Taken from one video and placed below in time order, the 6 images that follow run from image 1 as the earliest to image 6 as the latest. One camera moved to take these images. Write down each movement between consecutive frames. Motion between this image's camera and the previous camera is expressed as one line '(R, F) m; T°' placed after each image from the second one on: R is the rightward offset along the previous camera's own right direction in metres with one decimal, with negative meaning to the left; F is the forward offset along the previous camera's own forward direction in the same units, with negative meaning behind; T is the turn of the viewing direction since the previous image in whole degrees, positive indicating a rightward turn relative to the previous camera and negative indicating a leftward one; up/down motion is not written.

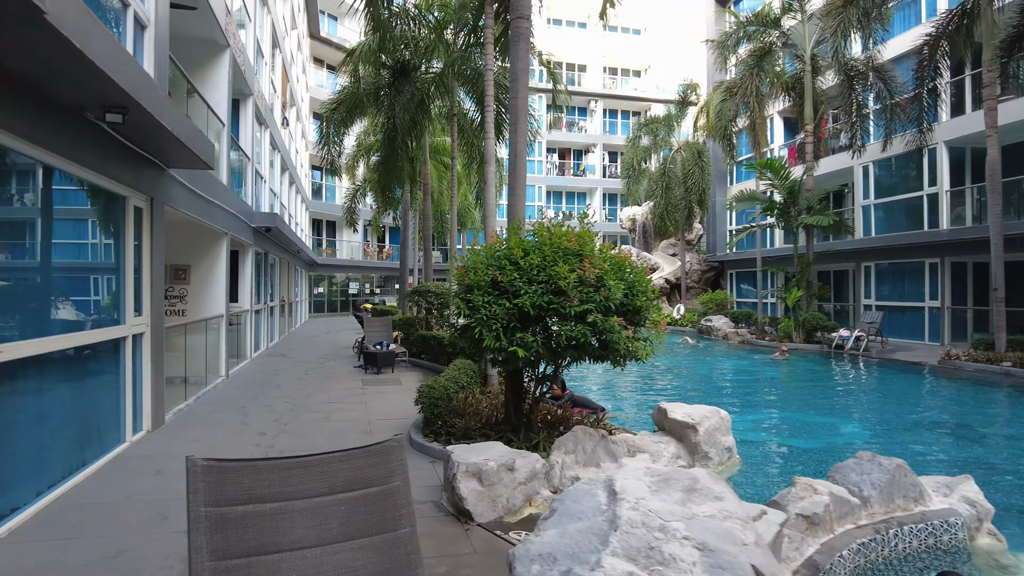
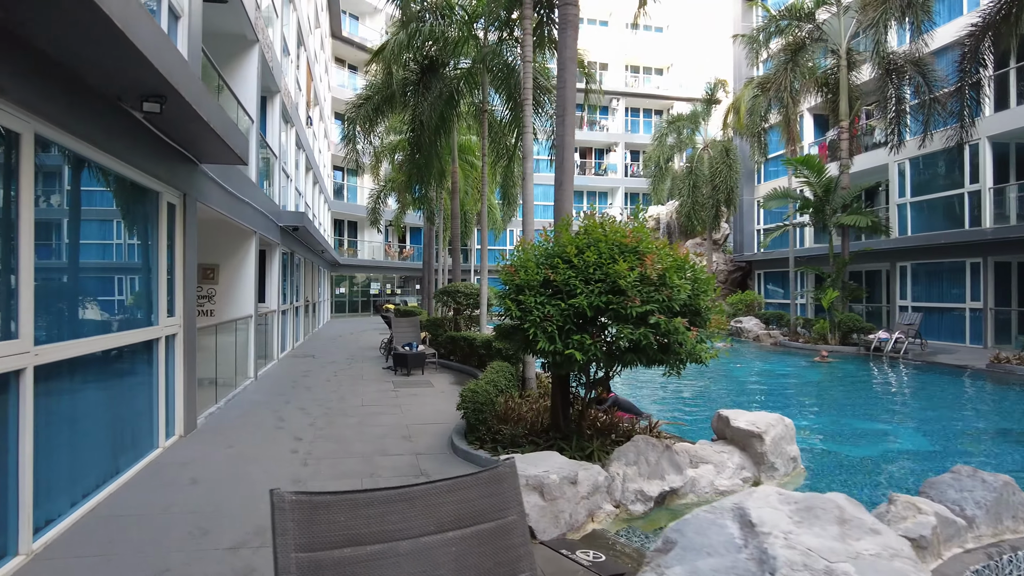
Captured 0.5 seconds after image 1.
(-0.3, +0.3) m; -1°
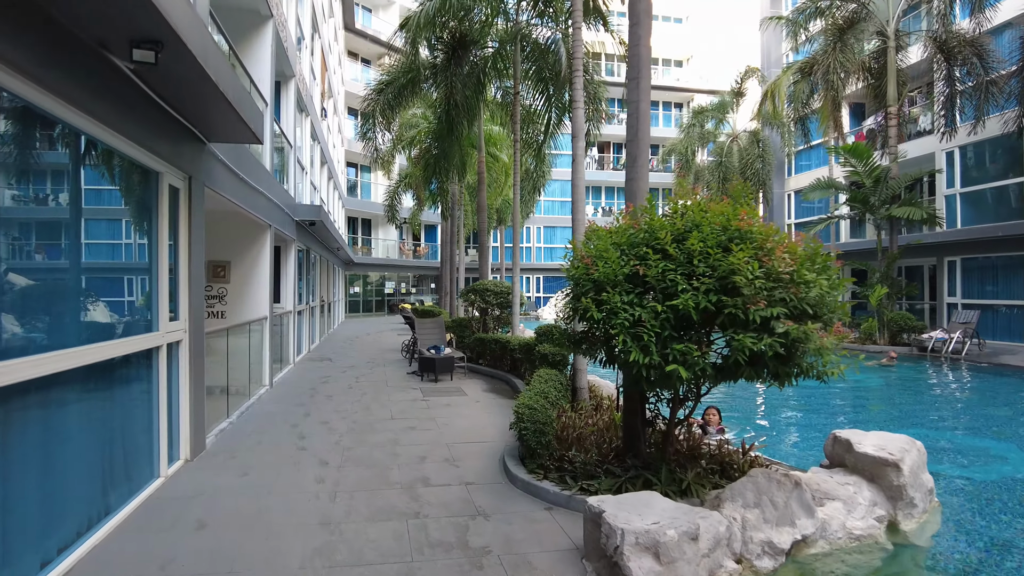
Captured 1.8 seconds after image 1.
(-0.4, +0.9) m; -1°
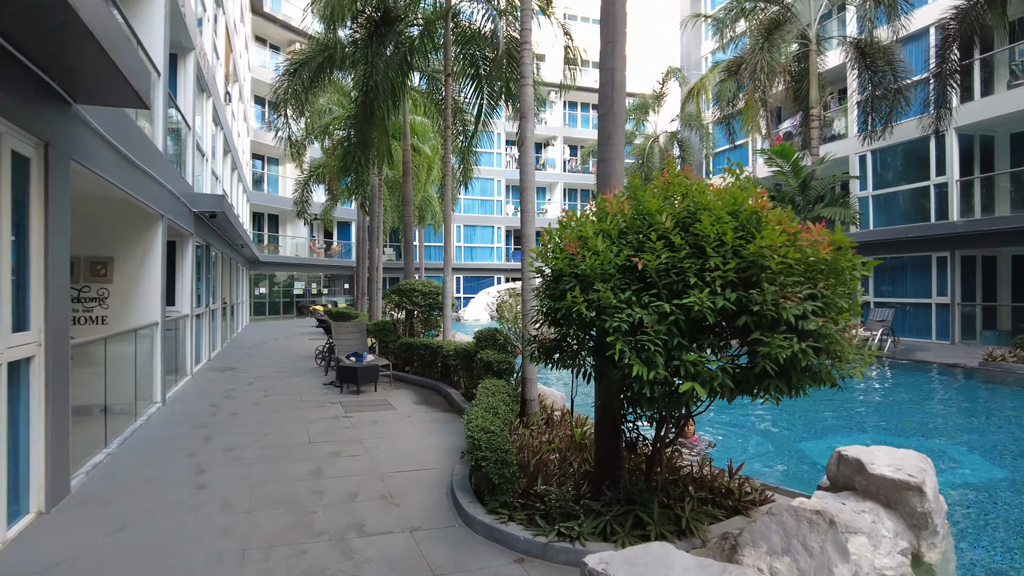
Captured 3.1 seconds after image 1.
(-0.2, +0.8) m; +7°
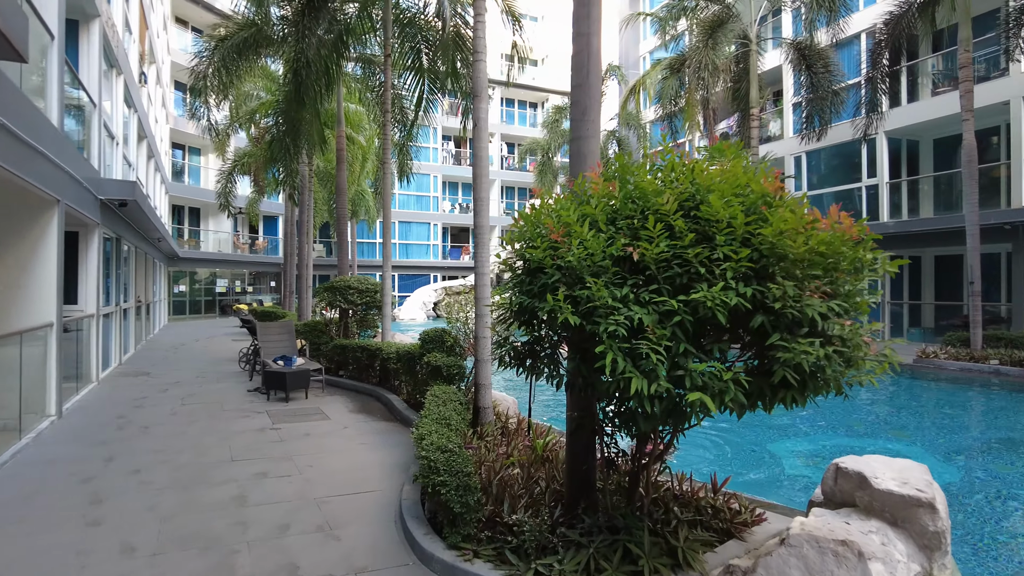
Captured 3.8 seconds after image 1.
(-0.2, +0.5) m; +6°
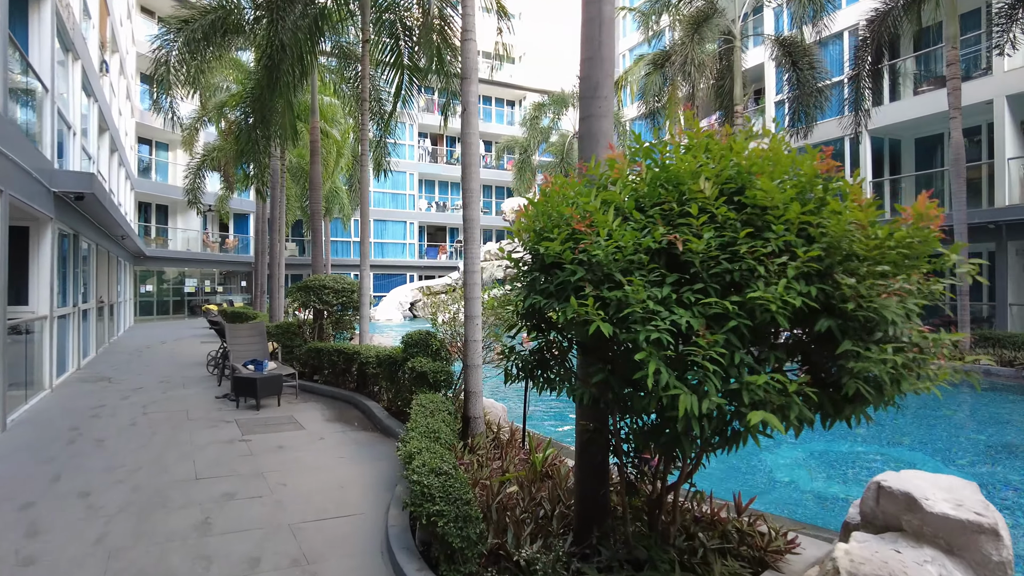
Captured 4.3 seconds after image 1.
(-0.1, +0.4) m; +2°
